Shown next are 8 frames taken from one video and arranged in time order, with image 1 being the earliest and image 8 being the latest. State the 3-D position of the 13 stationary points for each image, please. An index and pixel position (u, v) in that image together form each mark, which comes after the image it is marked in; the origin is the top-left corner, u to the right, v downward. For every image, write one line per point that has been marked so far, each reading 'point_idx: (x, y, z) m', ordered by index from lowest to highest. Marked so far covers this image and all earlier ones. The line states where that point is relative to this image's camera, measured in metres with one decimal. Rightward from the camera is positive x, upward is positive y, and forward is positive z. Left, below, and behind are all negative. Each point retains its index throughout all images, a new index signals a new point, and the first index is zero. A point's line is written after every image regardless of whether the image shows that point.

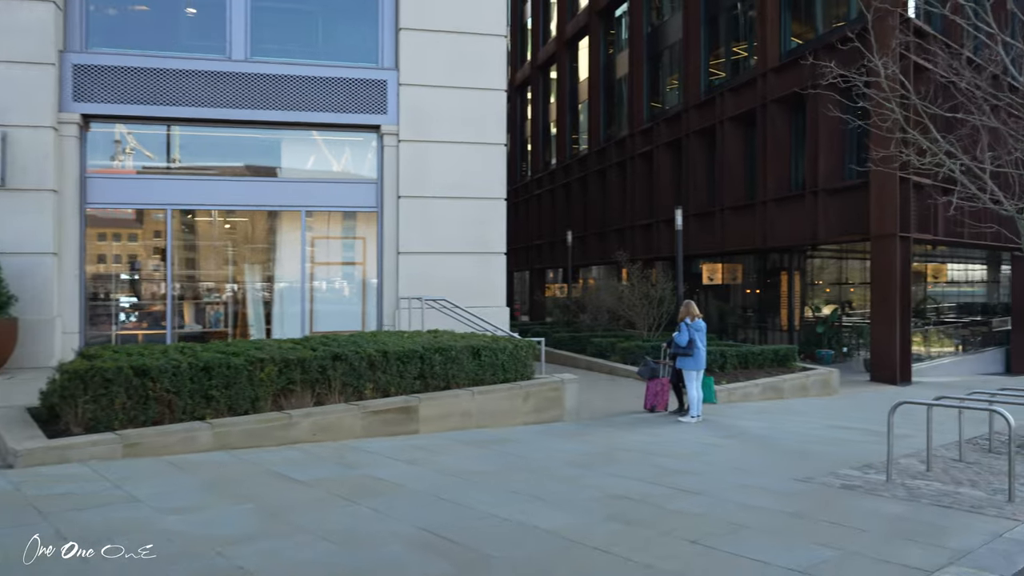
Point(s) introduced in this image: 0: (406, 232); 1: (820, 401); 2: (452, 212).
0: (-1.6, +0.9, +13.5) m
1: (+5.1, -1.9, +14.3) m
2: (-0.9, +1.2, +13.8) m
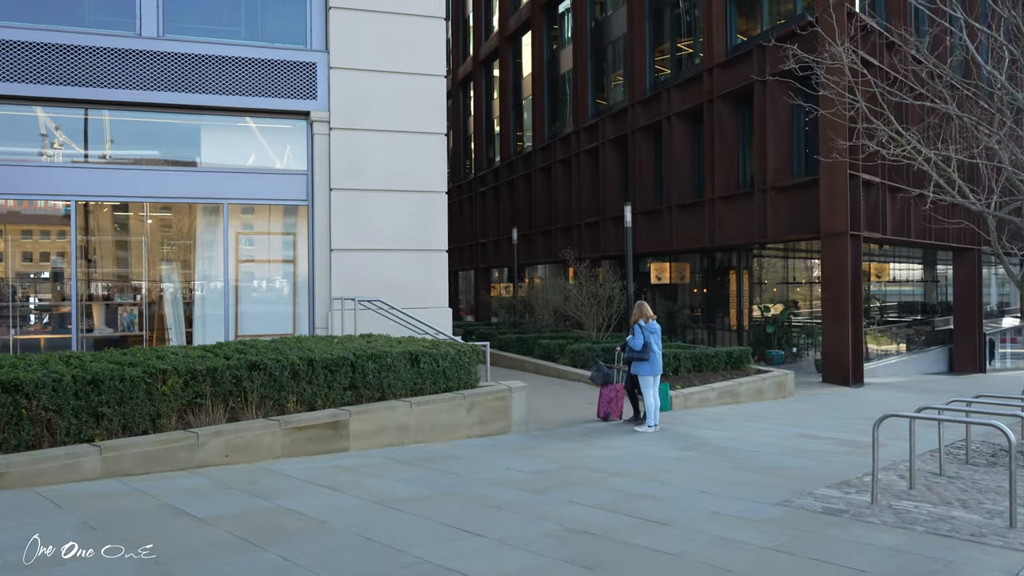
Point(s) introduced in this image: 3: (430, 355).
0: (-2.5, +0.9, +12.5) m
1: (+4.2, -1.9, +13.7) m
2: (-1.8, +1.2, +12.8) m
3: (-0.8, -0.7, +8.8) m
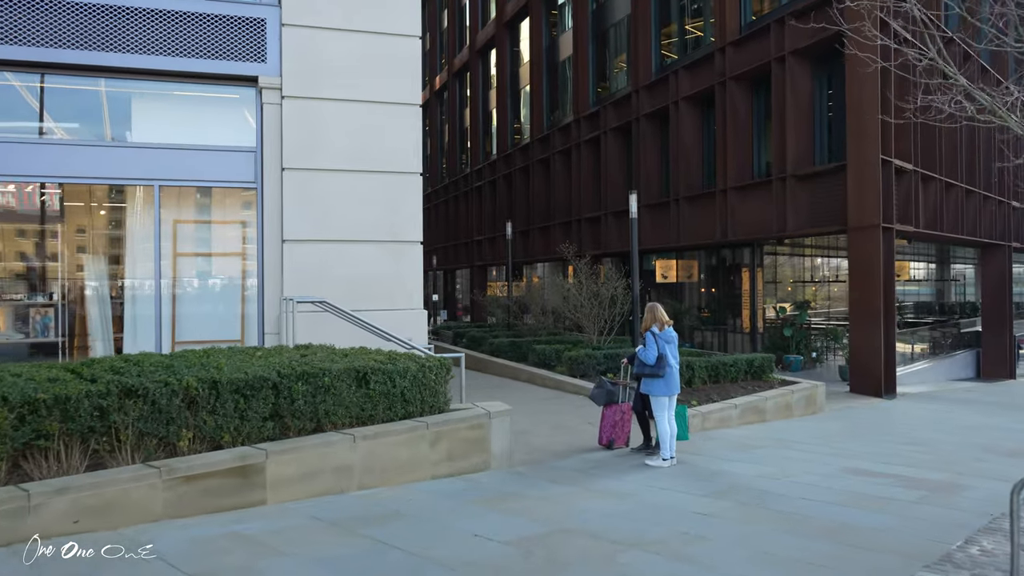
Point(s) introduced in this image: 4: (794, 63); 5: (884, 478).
0: (-2.7, +0.9, +10.6) m
1: (+4.1, -1.9, +11.7) m
2: (-2.0, +1.3, +10.9) m
3: (-1.0, -0.7, +6.8) m
4: (+6.2, +4.9, +18.8) m
5: (+3.3, -1.7, +7.5) m
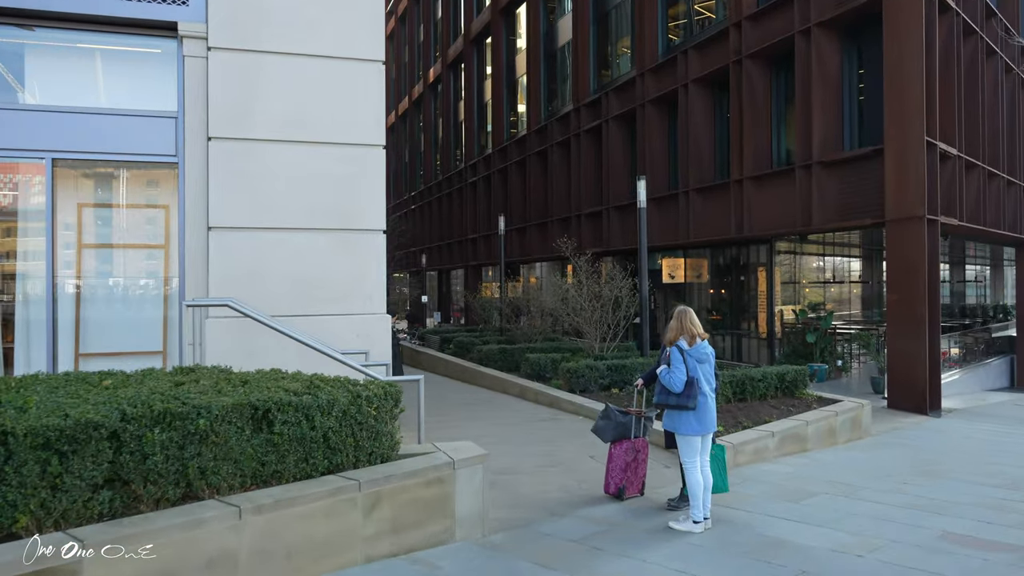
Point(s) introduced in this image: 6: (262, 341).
0: (-2.8, +0.9, +8.5) m
1: (+3.9, -1.9, +9.6) m
2: (-2.1, +1.3, +8.8) m
3: (-1.2, -0.6, +4.7) m
4: (+6.0, +4.9, +16.7) m
5: (+3.1, -1.7, +5.4) m
6: (-2.5, -0.5, +8.5) m
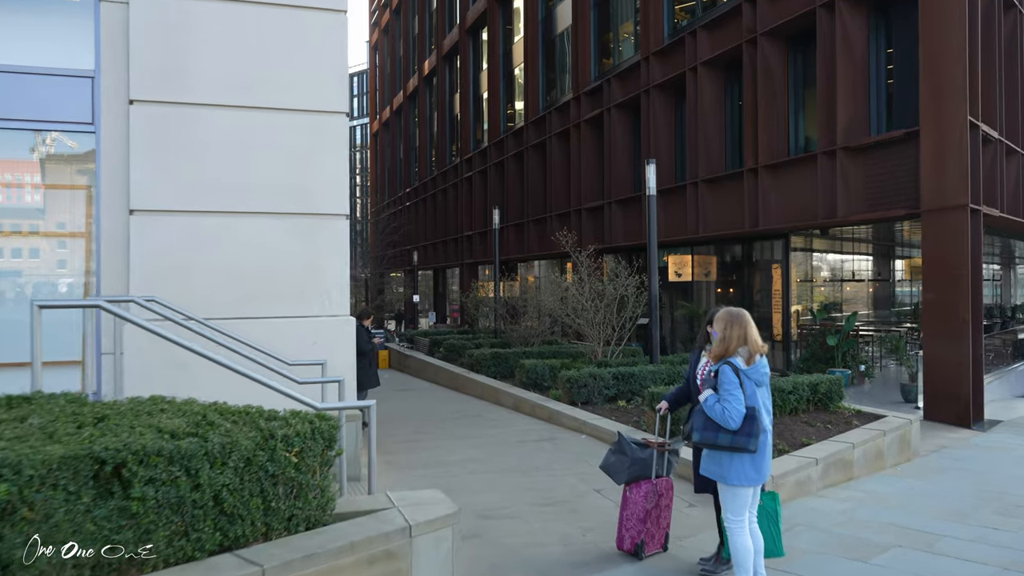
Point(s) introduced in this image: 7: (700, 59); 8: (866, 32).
0: (-2.9, +0.9, +6.9) m
1: (+3.8, -1.8, +8.1) m
2: (-2.2, +1.3, +7.2) m
3: (-1.3, -0.6, +3.2) m
4: (+5.9, +4.9, +15.2) m
5: (+3.0, -1.6, +3.9) m
6: (-2.6, -0.5, +7.0) m
7: (+4.3, +5.3, +19.7) m
8: (+6.3, +4.6, +15.3) m
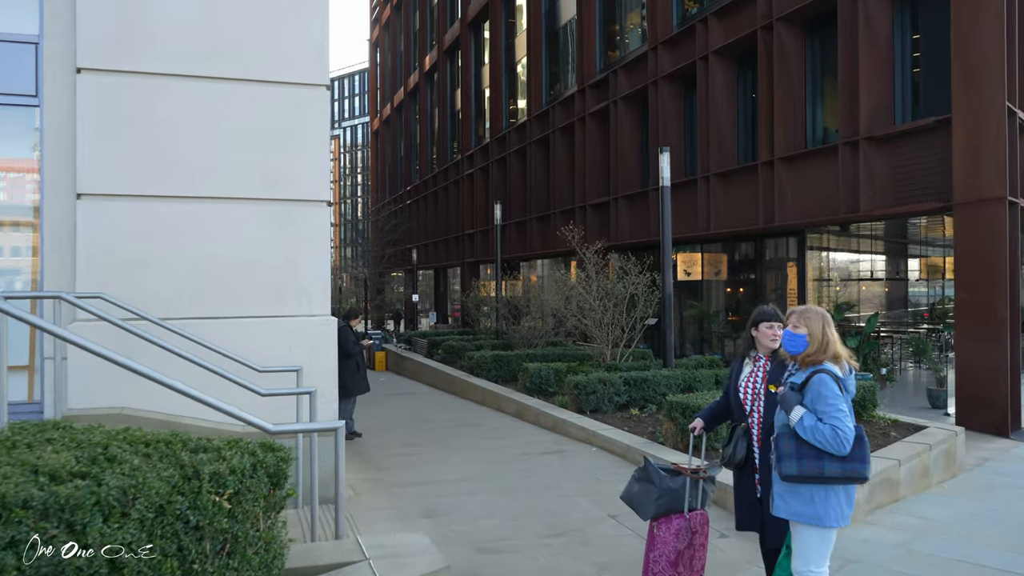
0: (-2.9, +1.0, +6.1) m
1: (+3.8, -1.8, +7.2) m
2: (-2.2, +1.3, +6.4) m
3: (-1.3, -0.6, +2.3) m
4: (+6.0, +4.9, +14.3) m
5: (+3.0, -1.6, +3.0) m
6: (-2.5, -0.4, +6.1) m
7: (+4.4, +5.3, +18.8) m
8: (+6.4, +4.6, +14.4) m
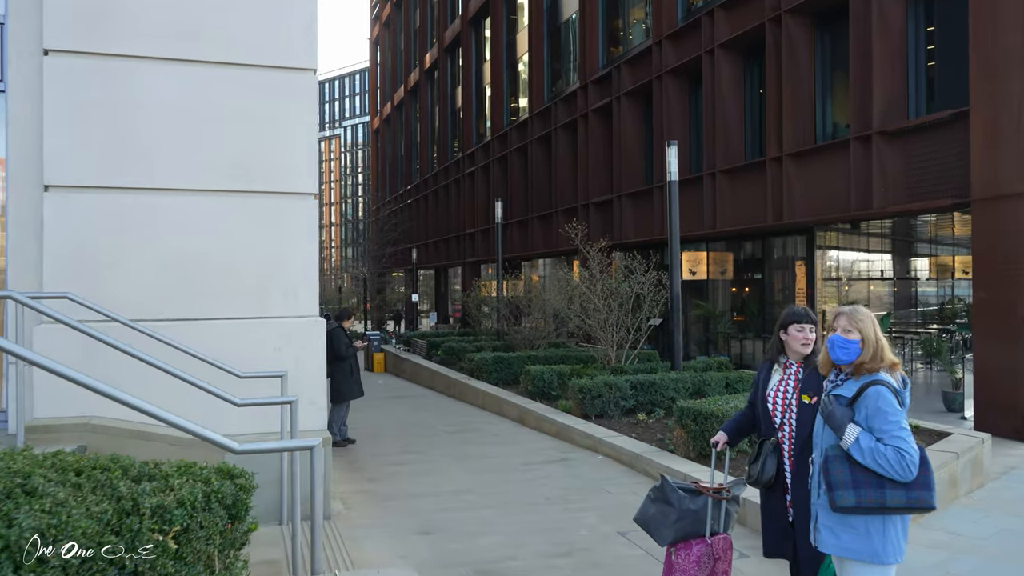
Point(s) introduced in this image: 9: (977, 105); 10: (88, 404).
0: (-2.9, +1.0, +5.6) m
1: (+3.8, -1.8, +6.7) m
2: (-2.2, +1.3, +5.9) m
3: (-1.3, -0.6, +1.9) m
4: (+6.0, +5.0, +13.9) m
5: (+3.0, -1.6, +2.5) m
6: (-2.5, -0.4, +5.6) m
7: (+4.4, +5.3, +18.4) m
8: (+6.4, +4.6, +14.0) m
9: (+6.5, +2.5, +12.0) m
10: (-2.7, -0.7, +5.5) m
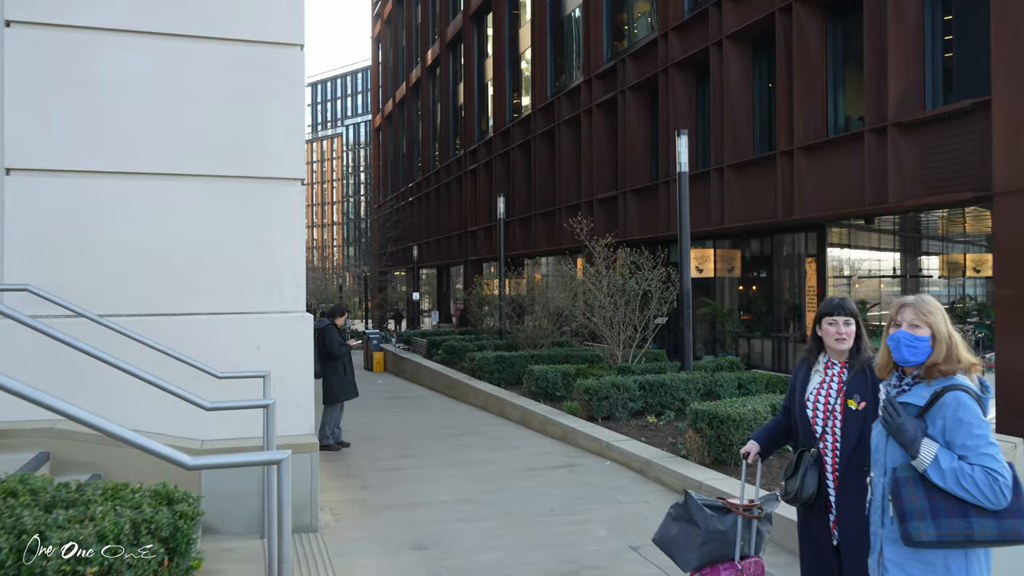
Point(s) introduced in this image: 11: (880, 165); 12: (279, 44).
0: (-2.9, +1.0, +5.2) m
1: (+3.8, -1.7, +6.3) m
2: (-2.2, +1.4, +5.5) m
3: (-1.3, -0.5, +1.4) m
4: (+6.0, +5.0, +13.4) m
5: (+3.0, -1.6, +2.1) m
6: (-2.5, -0.4, +5.2) m
7: (+4.5, +5.4, +17.9) m
8: (+6.4, +4.7, +13.5) m
9: (+6.6, +2.6, +11.5) m
10: (-2.7, -0.7, +5.1) m
11: (+5.9, +2.0, +13.8) m
12: (-1.5, +1.6, +5.7) m
